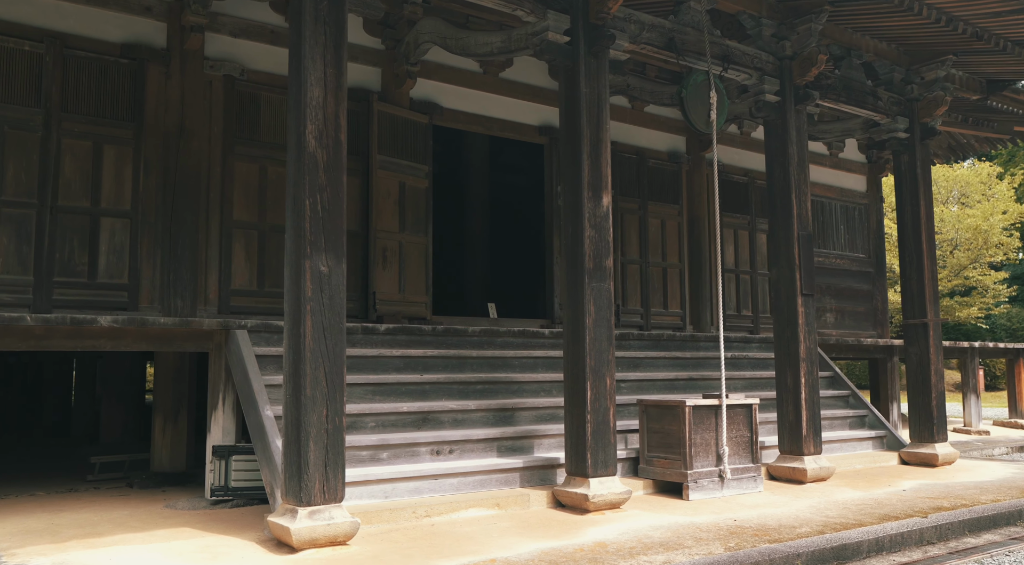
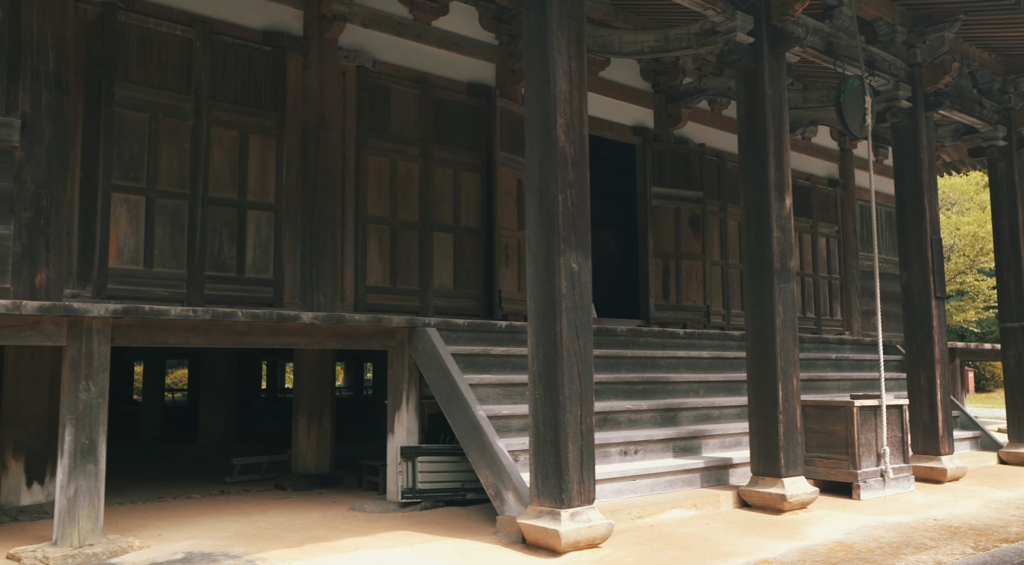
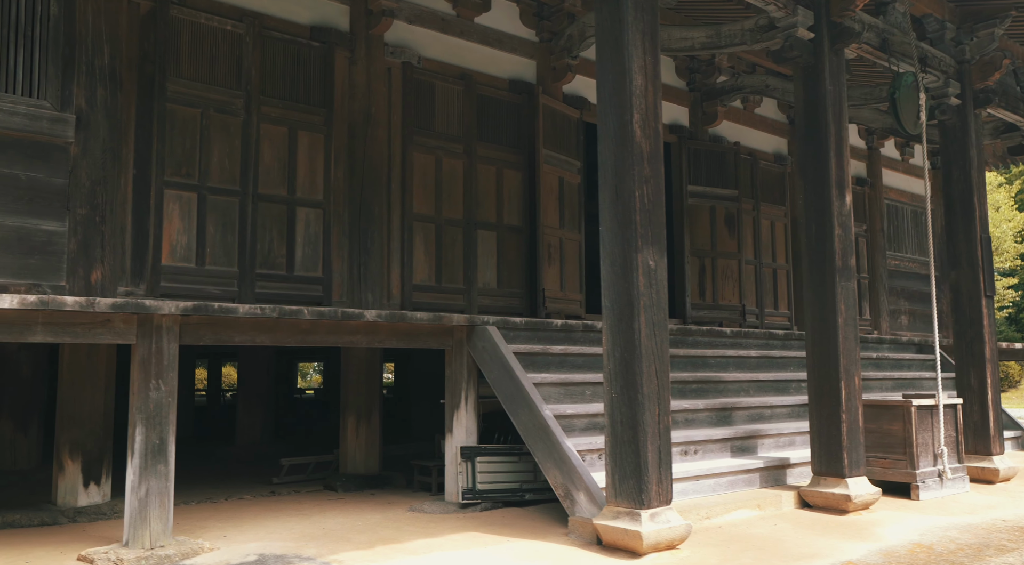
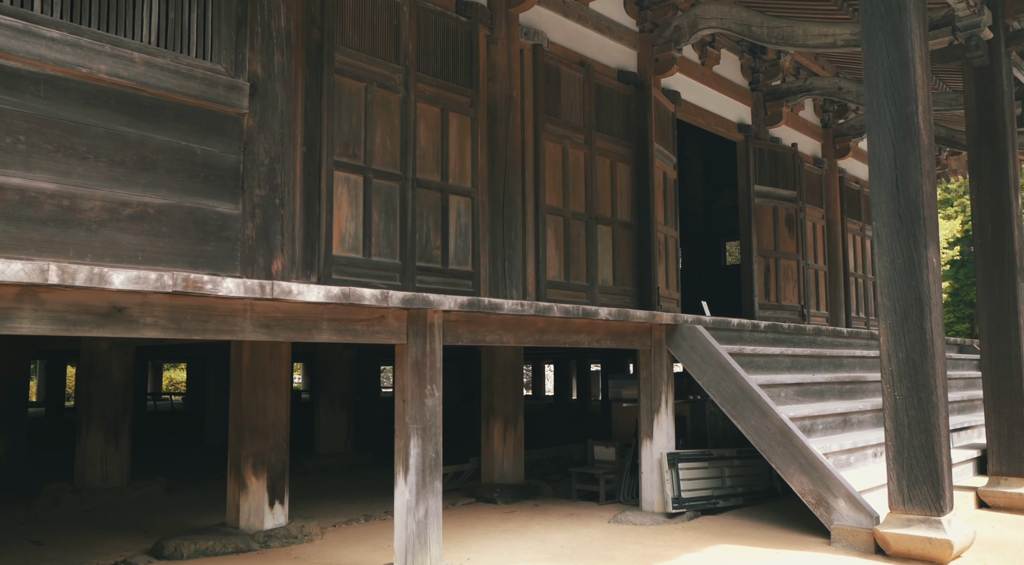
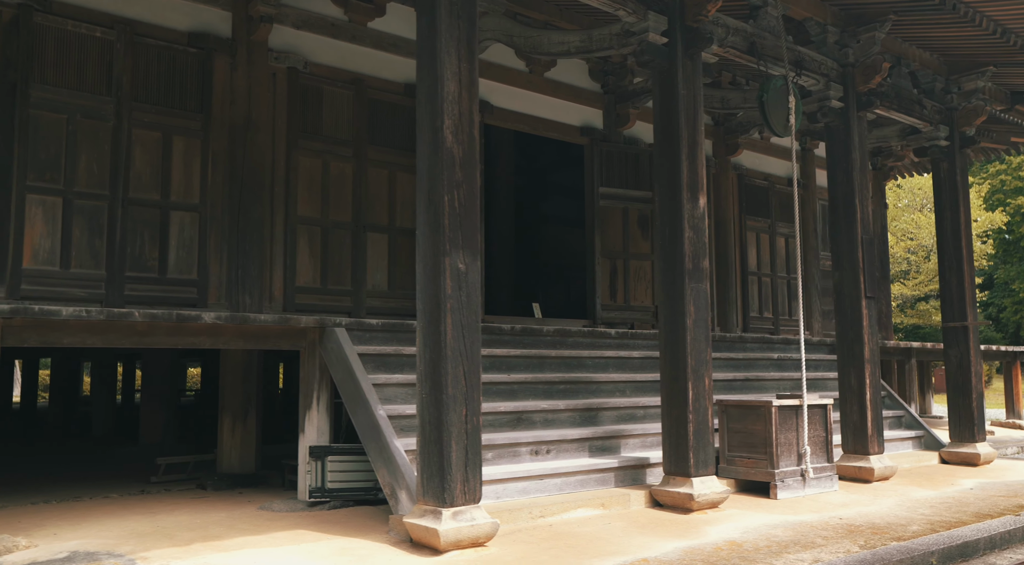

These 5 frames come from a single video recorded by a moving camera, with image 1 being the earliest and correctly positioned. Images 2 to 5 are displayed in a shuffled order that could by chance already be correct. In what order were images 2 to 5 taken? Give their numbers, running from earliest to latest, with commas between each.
5, 2, 3, 4
